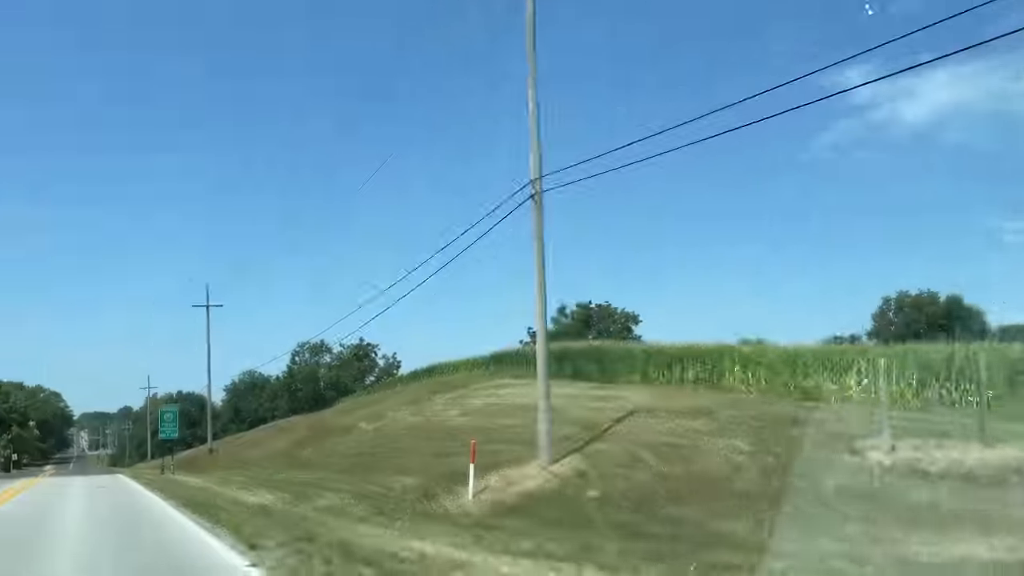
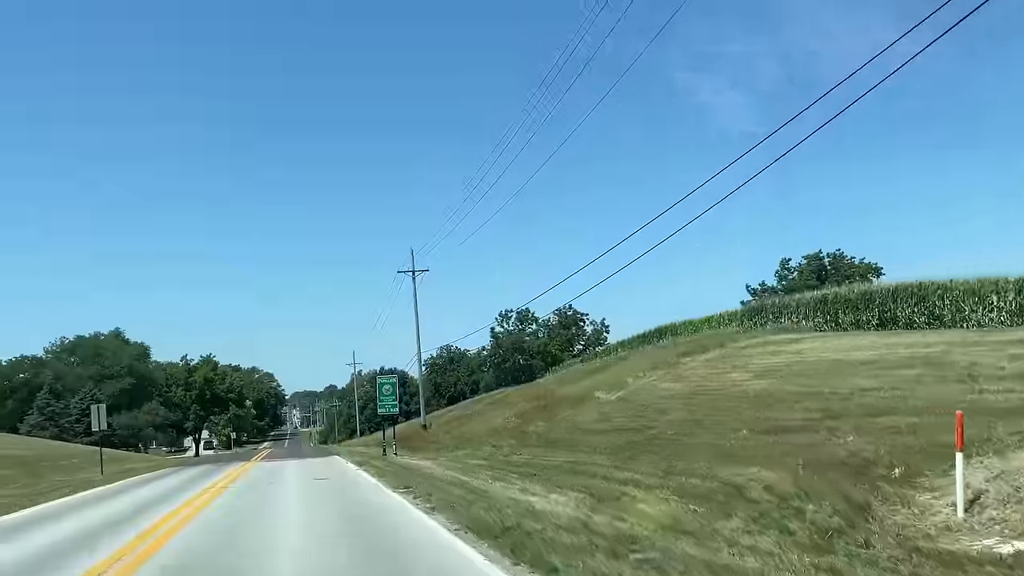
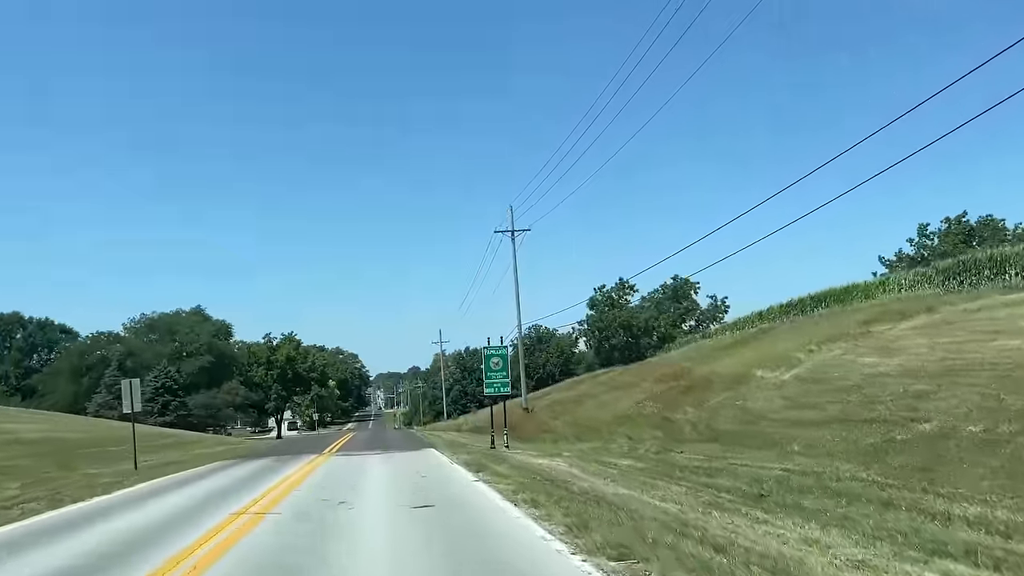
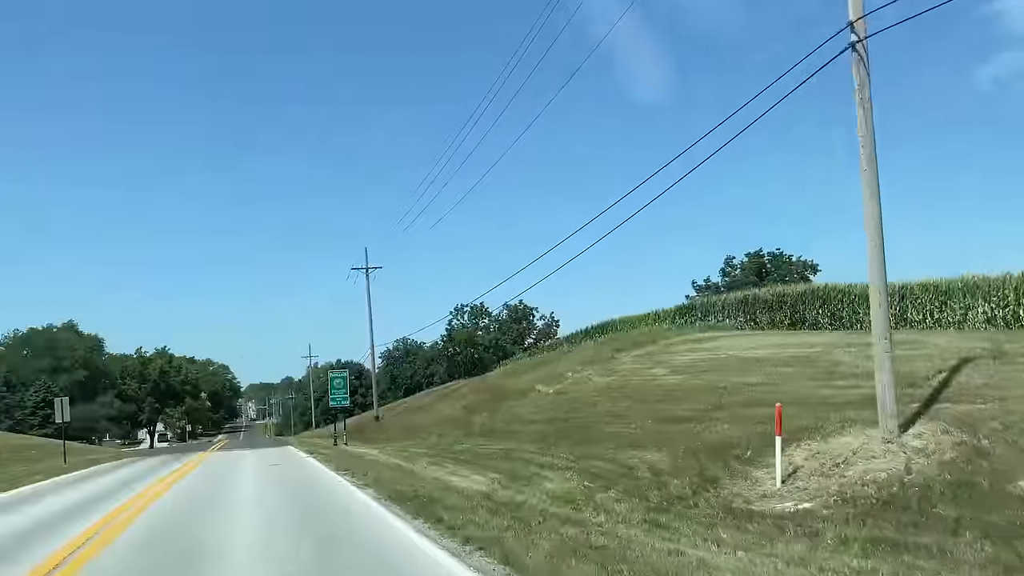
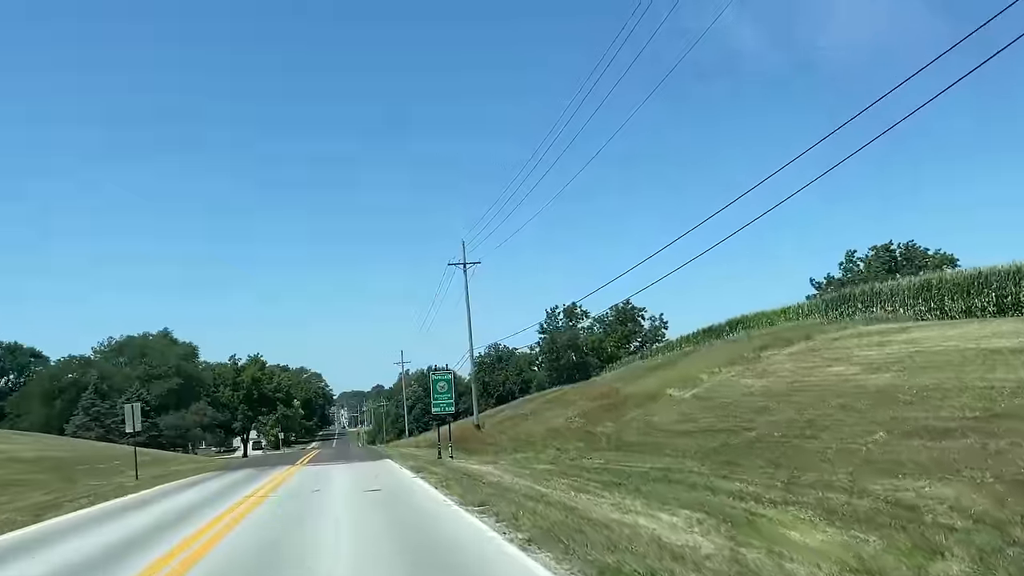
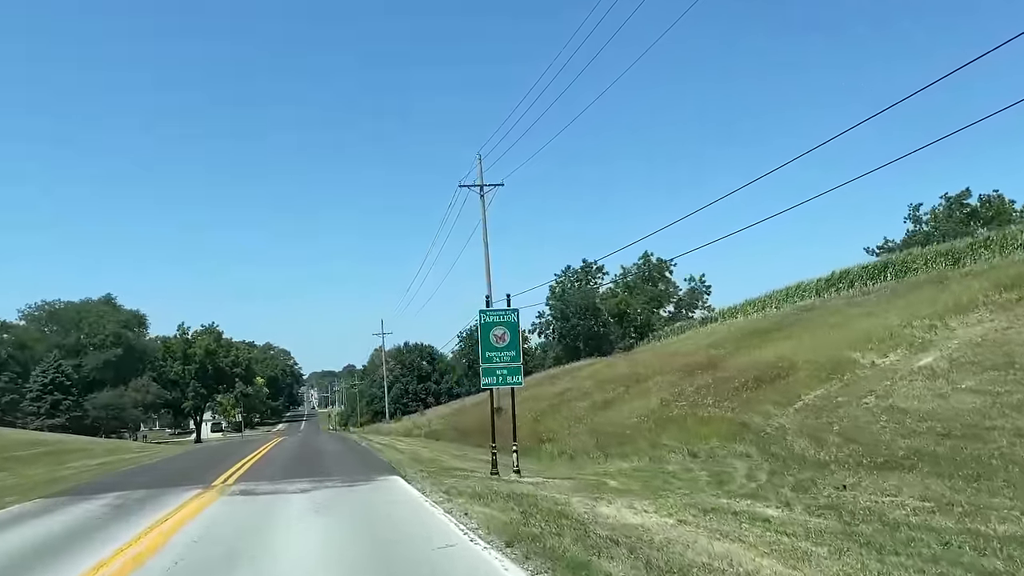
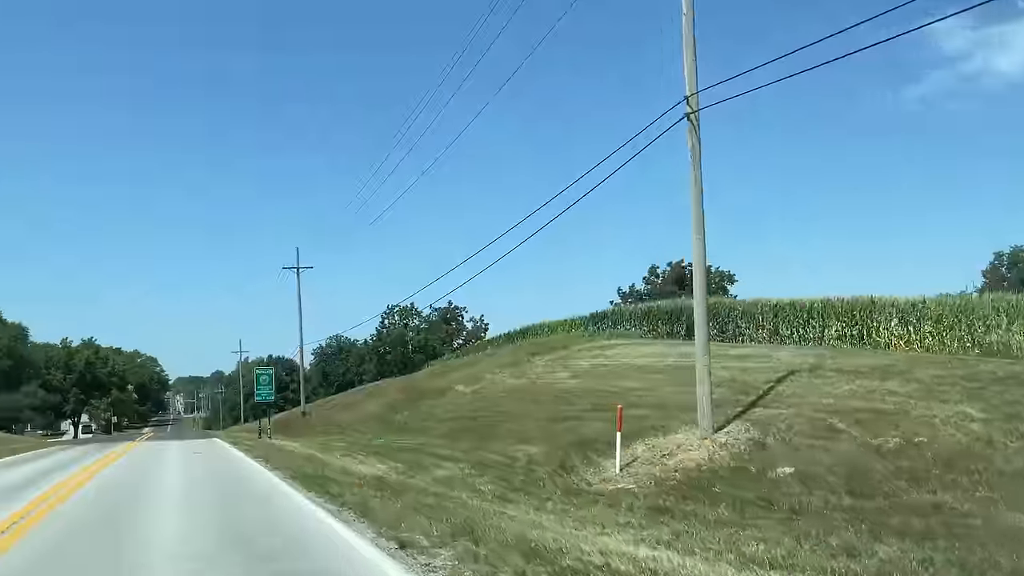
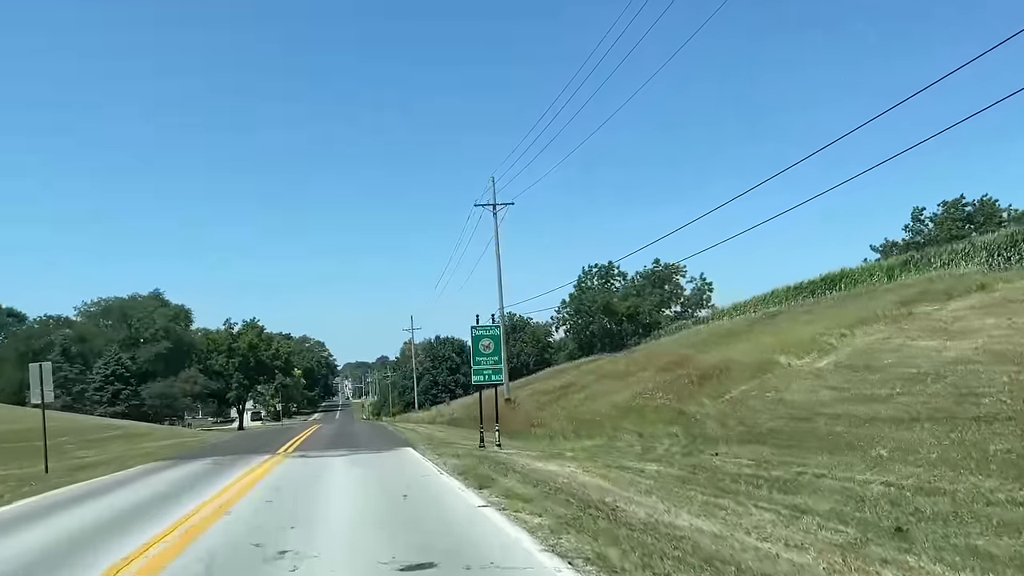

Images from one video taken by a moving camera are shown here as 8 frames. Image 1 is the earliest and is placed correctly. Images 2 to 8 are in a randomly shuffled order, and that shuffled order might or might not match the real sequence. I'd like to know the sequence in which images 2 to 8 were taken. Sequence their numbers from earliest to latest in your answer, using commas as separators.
7, 4, 2, 5, 3, 8, 6
